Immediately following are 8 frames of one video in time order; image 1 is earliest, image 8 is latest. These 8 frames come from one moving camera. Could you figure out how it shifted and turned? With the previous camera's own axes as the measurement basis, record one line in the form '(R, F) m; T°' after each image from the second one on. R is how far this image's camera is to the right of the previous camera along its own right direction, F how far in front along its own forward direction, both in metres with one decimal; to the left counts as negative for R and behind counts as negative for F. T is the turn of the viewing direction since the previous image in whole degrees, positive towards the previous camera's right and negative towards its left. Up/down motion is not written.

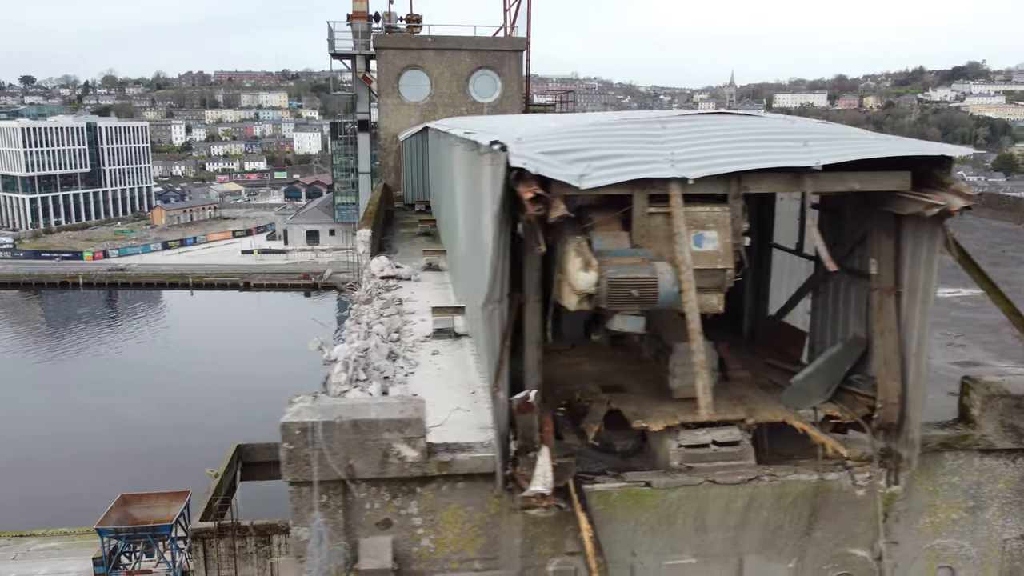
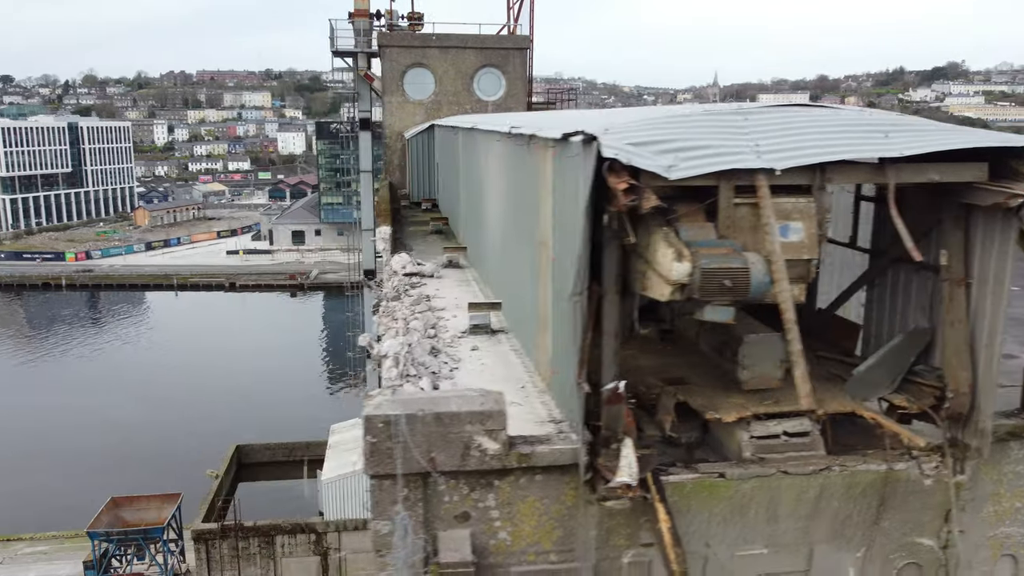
(-0.5, 0.0) m; +1°
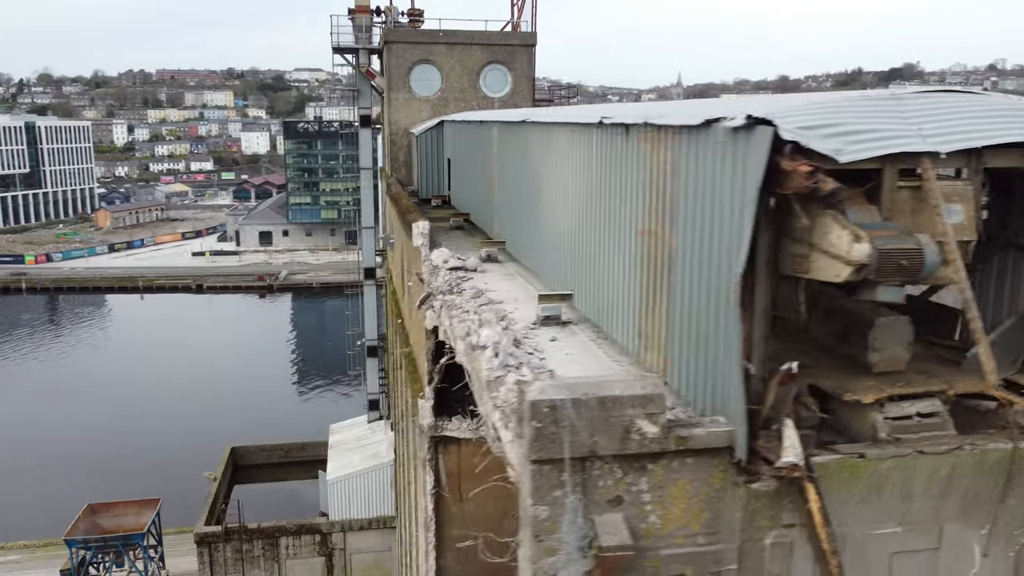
(-0.9, 0.0) m; +2°
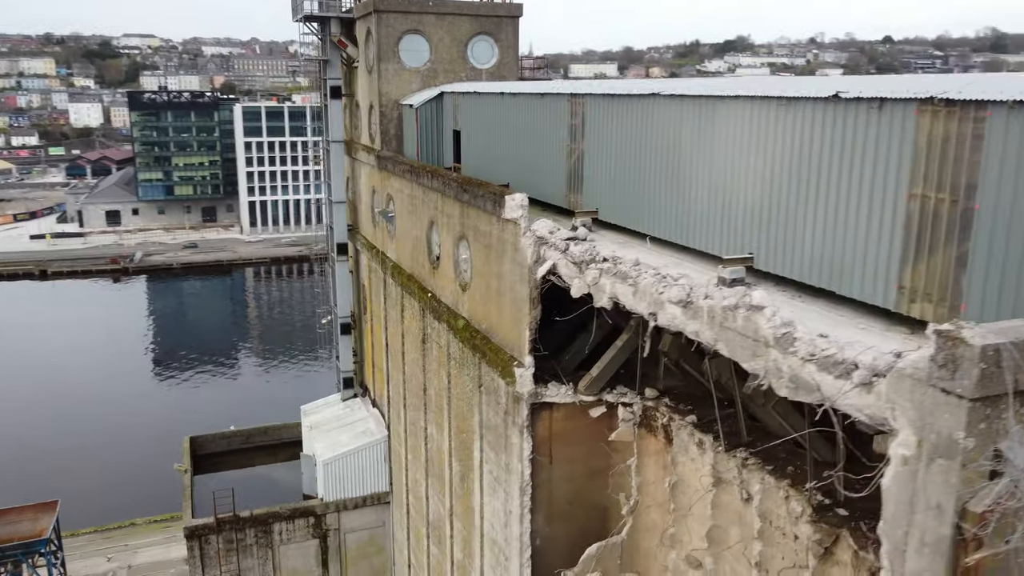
(-3.1, 0.0) m; +10°
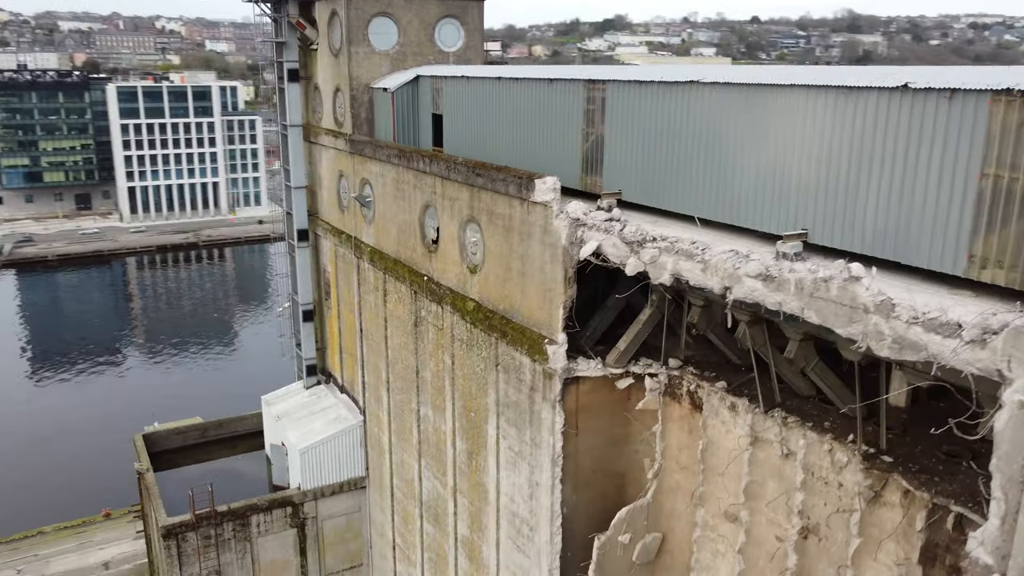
(-1.9, -0.2) m; +8°
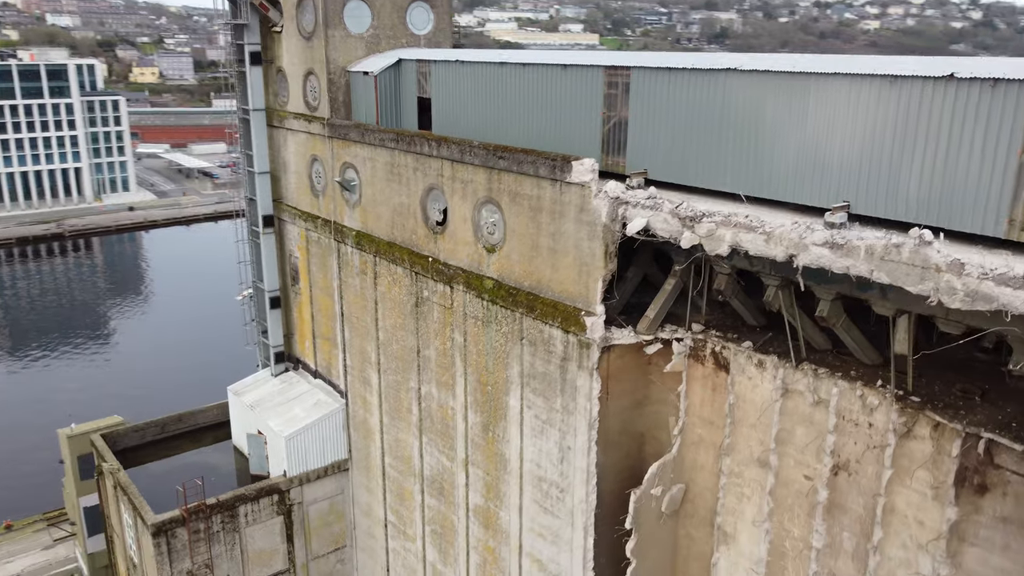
(-2.3, -0.4) m; +9°
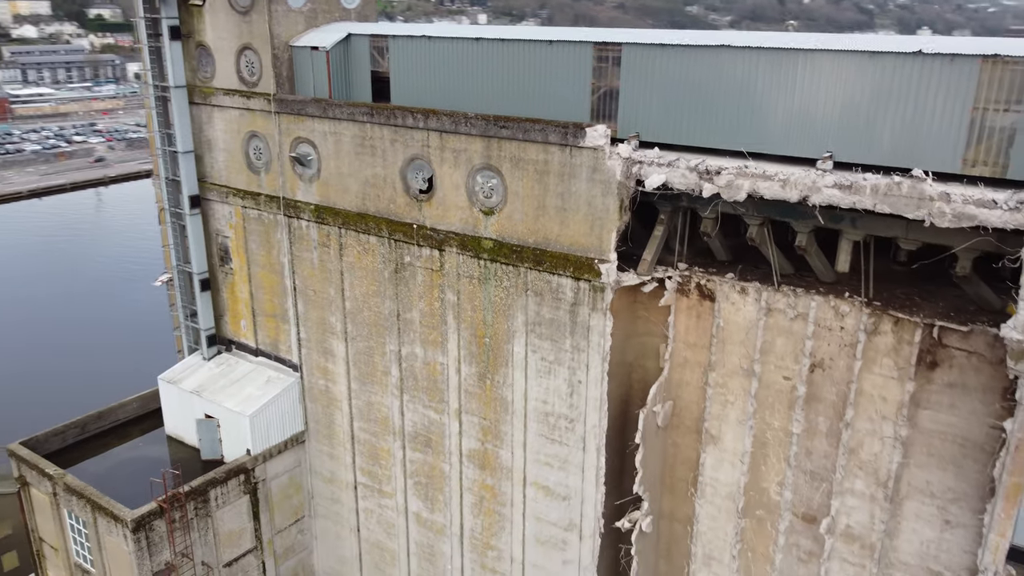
(-4.0, -0.8) m; +15°
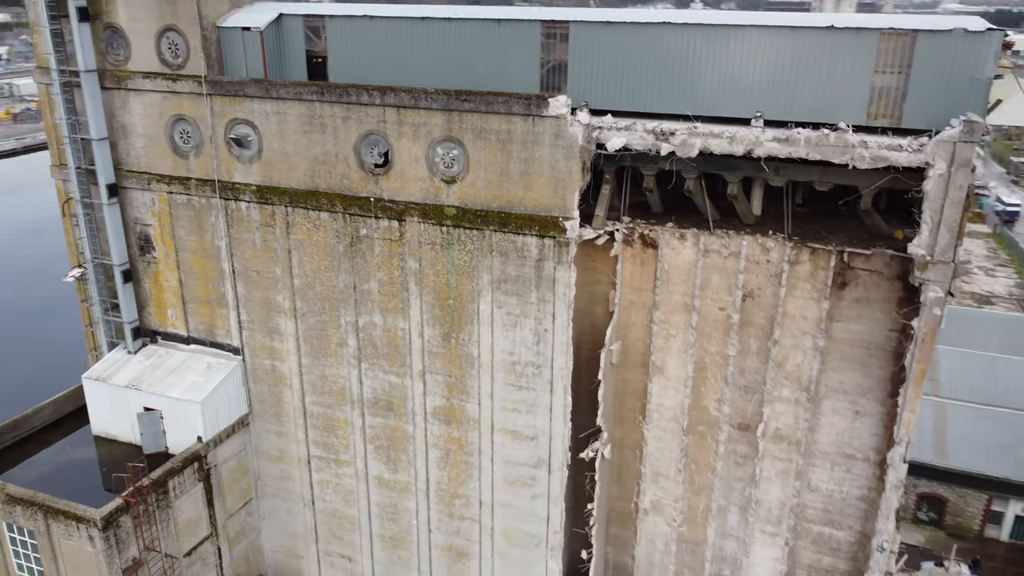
(-3.0, -1.0) m; +13°
